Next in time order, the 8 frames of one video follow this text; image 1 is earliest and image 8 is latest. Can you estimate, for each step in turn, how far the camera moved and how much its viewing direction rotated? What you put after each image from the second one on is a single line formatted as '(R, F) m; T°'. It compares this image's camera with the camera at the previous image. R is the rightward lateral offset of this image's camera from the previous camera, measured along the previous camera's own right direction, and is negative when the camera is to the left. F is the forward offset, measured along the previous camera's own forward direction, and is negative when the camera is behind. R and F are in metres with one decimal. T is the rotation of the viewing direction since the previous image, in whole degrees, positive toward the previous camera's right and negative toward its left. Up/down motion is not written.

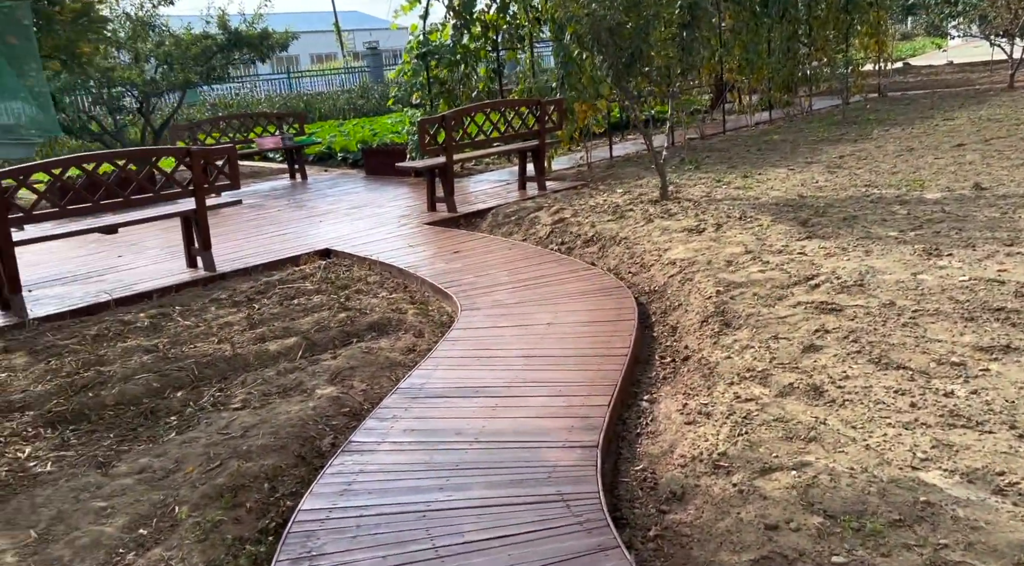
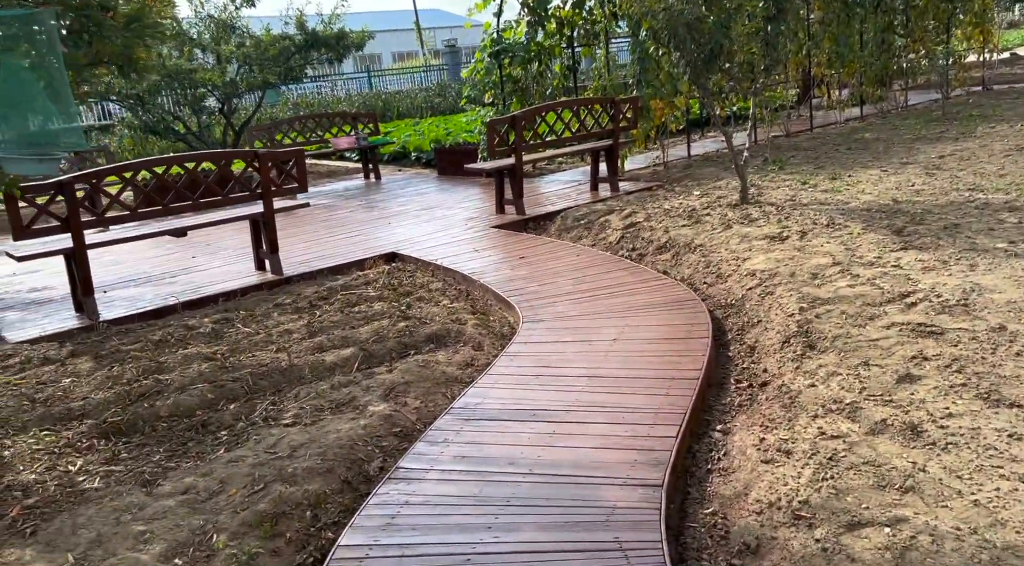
(+0.1, +0.2) m; -5°
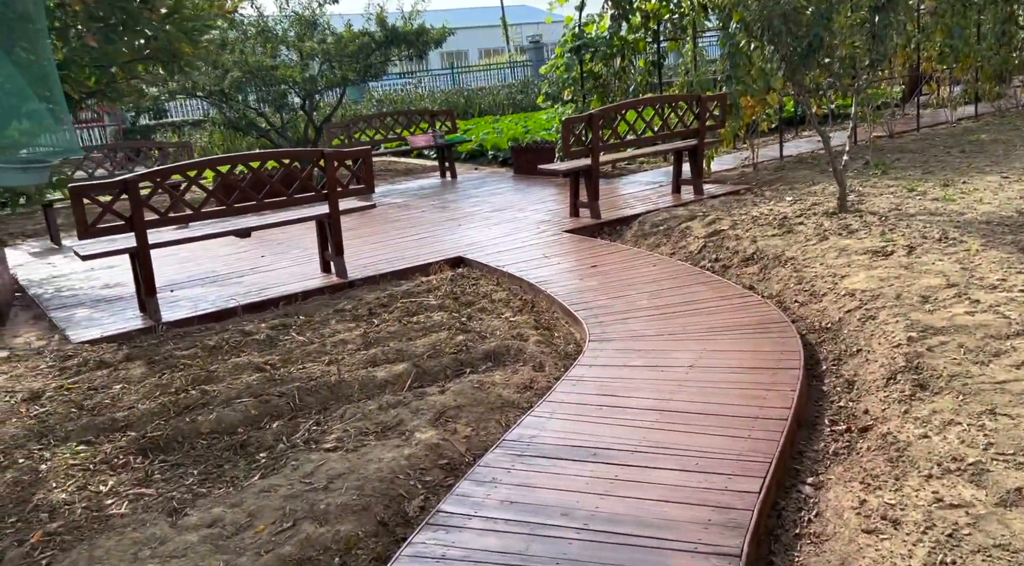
(+0.1, +0.3) m; -5°
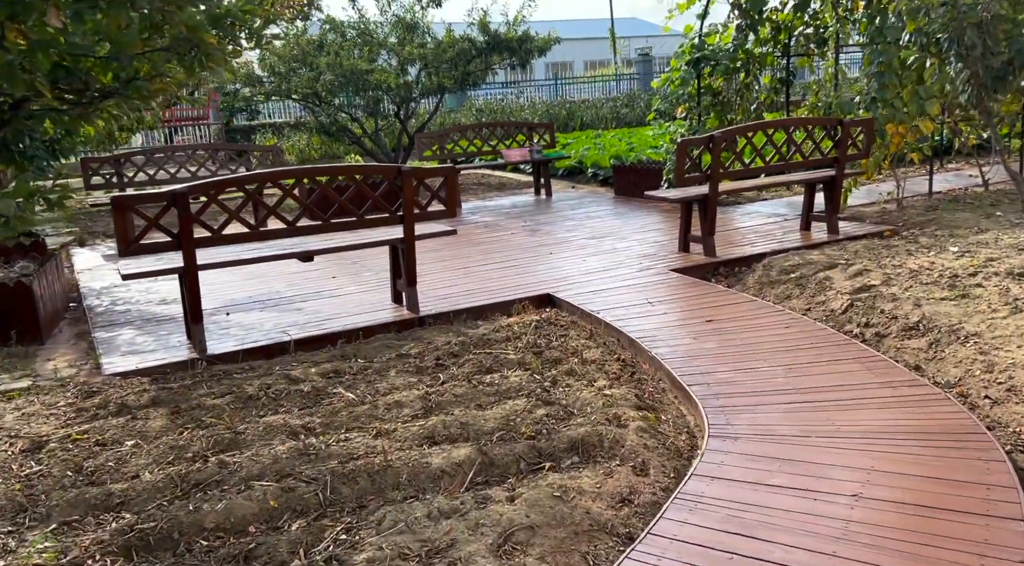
(0.0, +0.8) m; -6°
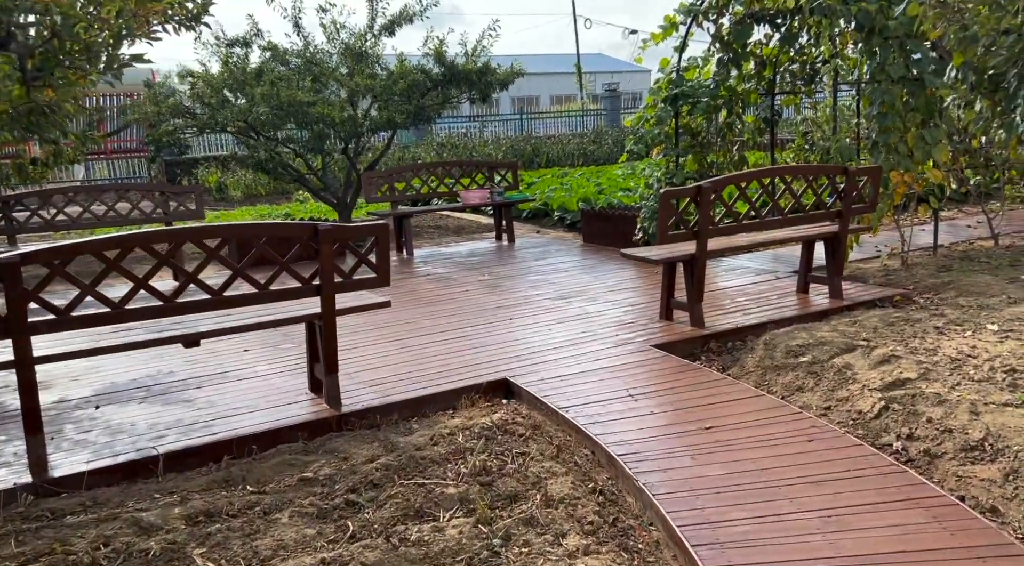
(+0.1, +1.0) m; +2°
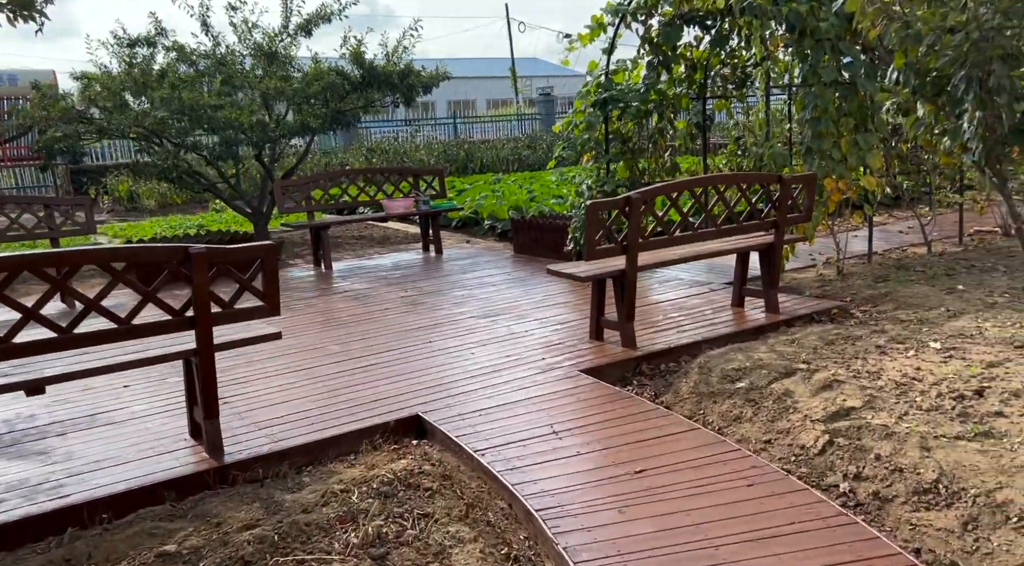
(+0.1, +0.4) m; +4°
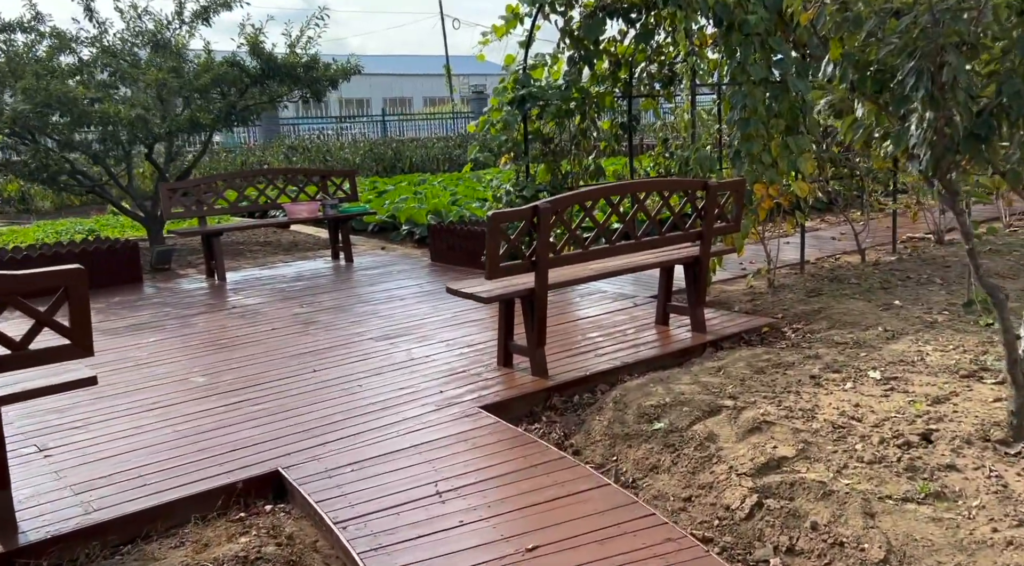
(+0.2, +0.6) m; +4°
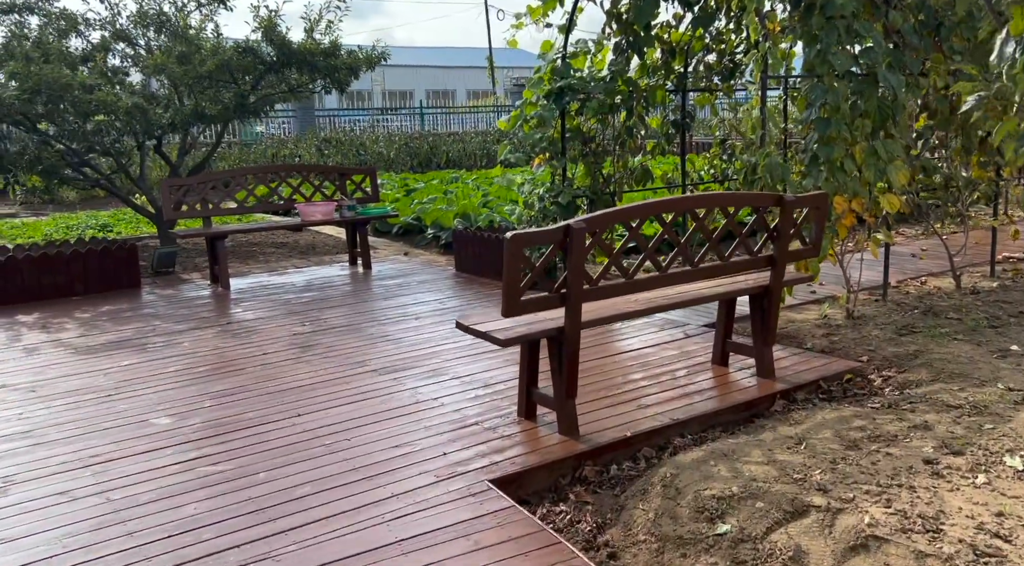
(+0.1, +0.9) m; -3°
